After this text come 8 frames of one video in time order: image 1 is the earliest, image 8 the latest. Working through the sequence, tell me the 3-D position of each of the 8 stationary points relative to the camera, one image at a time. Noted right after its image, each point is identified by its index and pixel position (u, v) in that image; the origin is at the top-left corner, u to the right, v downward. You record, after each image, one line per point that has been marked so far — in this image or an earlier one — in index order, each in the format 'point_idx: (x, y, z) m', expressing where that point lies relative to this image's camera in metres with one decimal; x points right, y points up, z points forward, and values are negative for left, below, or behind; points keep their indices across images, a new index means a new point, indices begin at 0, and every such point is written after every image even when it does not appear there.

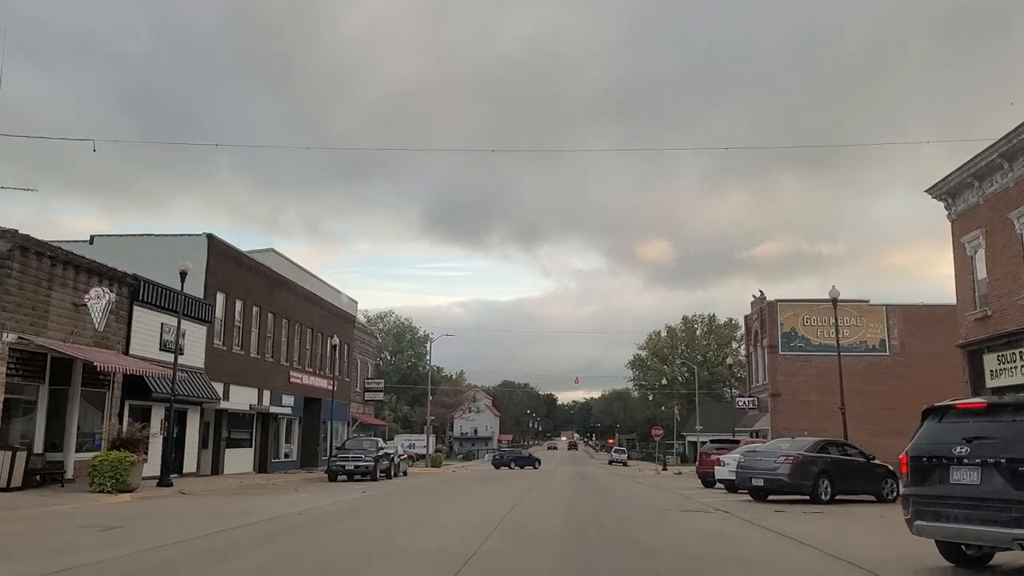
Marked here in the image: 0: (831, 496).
0: (+6.7, -4.4, +18.4) m
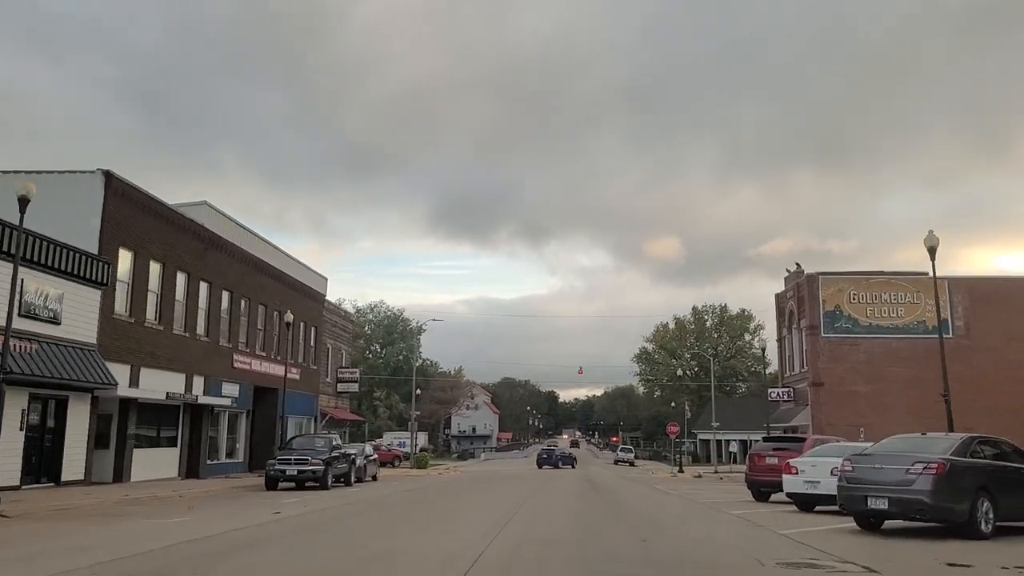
0: (+6.4, -3.2, +11.6) m
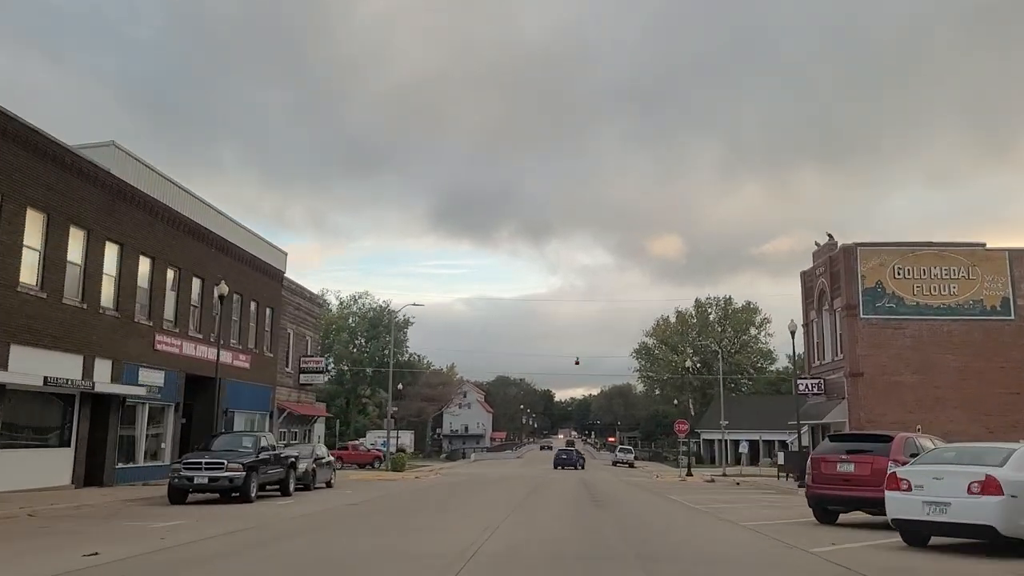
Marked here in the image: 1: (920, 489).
0: (+5.9, -2.2, +6.2) m
1: (+4.8, -2.3, +10.3) m
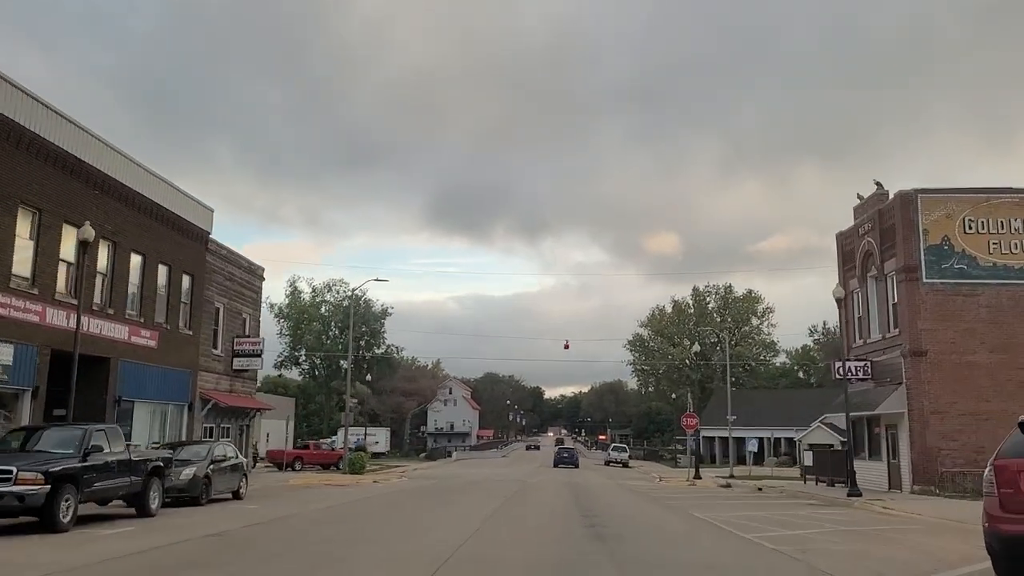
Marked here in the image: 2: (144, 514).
0: (+5.4, -1.0, -0.3) m
1: (+4.2, -1.2, +3.8) m
2: (-6.3, -3.9, +15.0) m
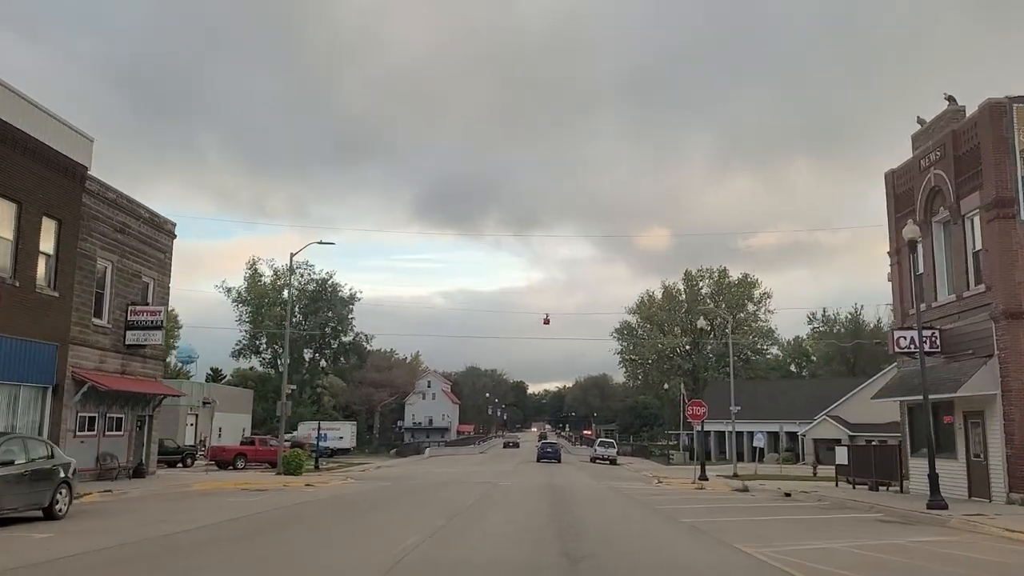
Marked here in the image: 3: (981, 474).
0: (+4.9, +0.1, -6.6) m
1: (+3.7, 0.0, -2.6) m
2: (-7.0, -2.6, +8.5) m
3: (+10.0, -4.0, +18.7) m
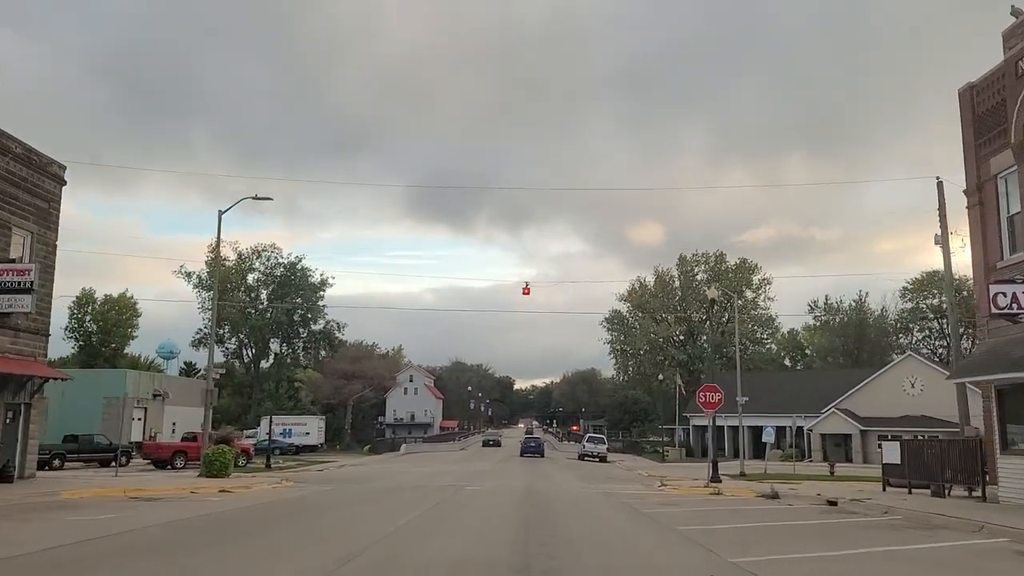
0: (+4.6, +1.1, -12.1) m
1: (+3.3, +1.0, -8.1) m
2: (-7.5, -1.6, +2.8) m
3: (+9.4, -2.9, +13.3) m
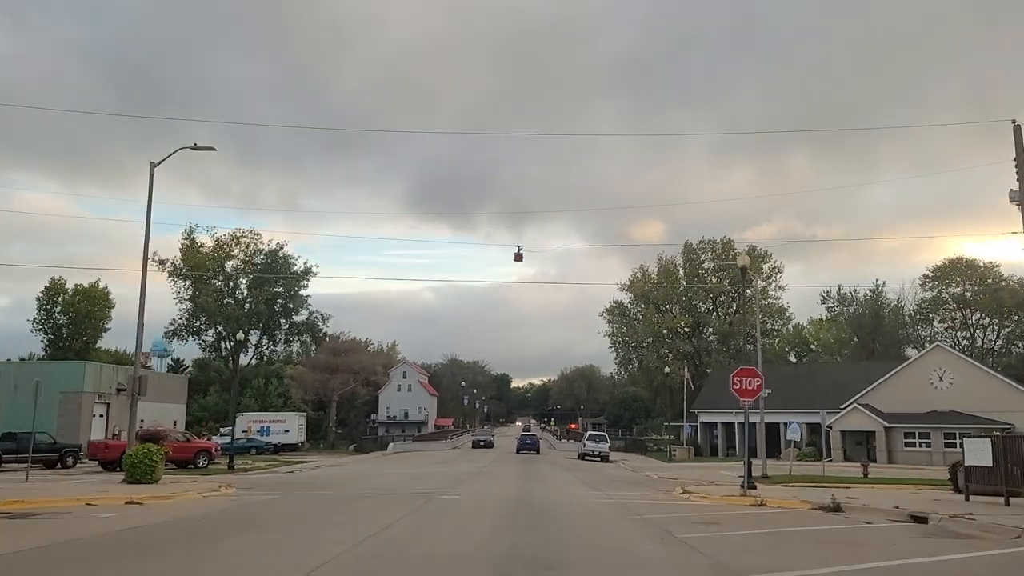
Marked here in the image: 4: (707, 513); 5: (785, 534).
0: (+4.5, +1.9, -16.7) m
1: (+3.1, +1.8, -12.6) m
2: (-7.7, -0.8, -1.7) m
3: (+9.2, -2.1, +8.8) m
4: (+3.8, -4.5, +16.4) m
5: (+3.9, -3.8, +12.3) m
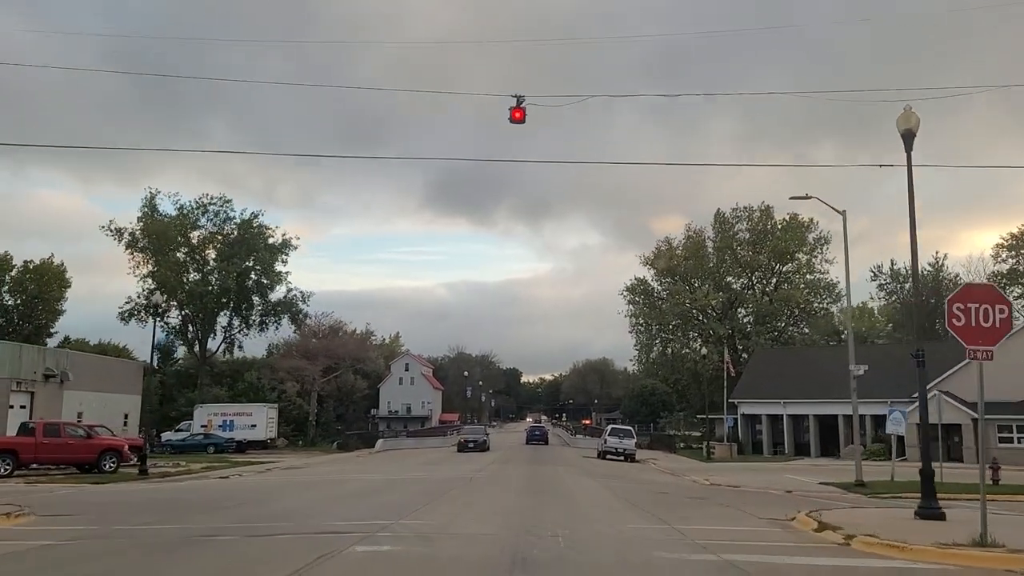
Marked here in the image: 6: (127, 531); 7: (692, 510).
0: (+4.0, +3.5, -26.0) m
1: (+2.7, +3.4, -22.0) m
2: (-8.0, +0.8, -10.9) m
3: (+9.0, -0.4, -0.6) m
4: (+3.6, -2.8, +7.1) m
5: (+3.8, -2.1, +3.0) m
6: (-5.5, -3.5, +12.3) m
7: (+3.3, -4.1, +15.9) m
